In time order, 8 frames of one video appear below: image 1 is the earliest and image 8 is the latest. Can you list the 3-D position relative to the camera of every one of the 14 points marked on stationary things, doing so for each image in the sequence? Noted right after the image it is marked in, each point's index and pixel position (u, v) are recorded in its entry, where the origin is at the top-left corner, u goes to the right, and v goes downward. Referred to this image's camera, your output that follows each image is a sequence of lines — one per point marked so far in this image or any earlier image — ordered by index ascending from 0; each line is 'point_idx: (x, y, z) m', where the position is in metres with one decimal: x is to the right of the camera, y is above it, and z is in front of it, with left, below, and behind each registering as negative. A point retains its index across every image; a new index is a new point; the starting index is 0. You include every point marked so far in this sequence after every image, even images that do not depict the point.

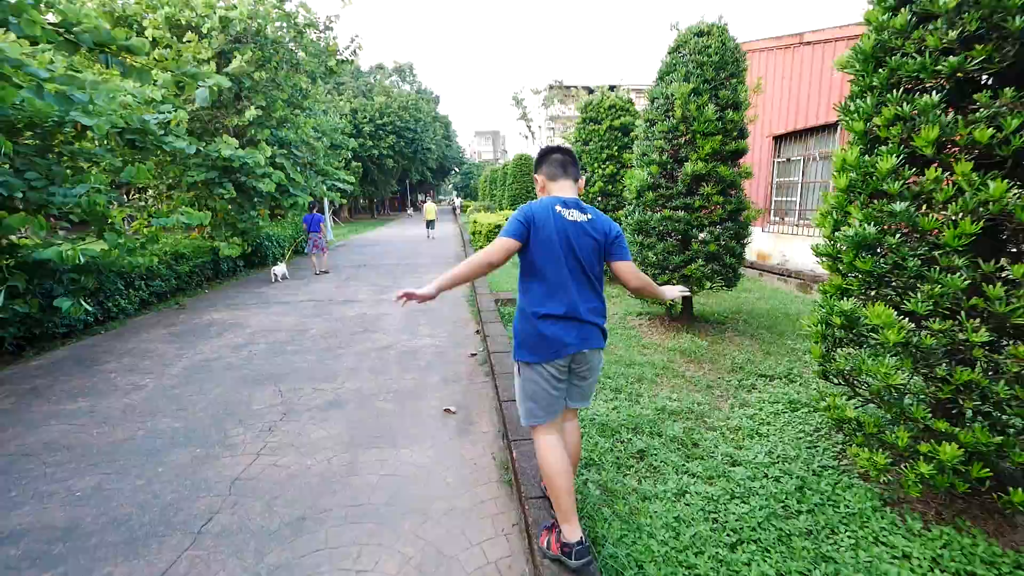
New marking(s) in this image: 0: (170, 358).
0: (-5.1, -1.0, +5.0) m
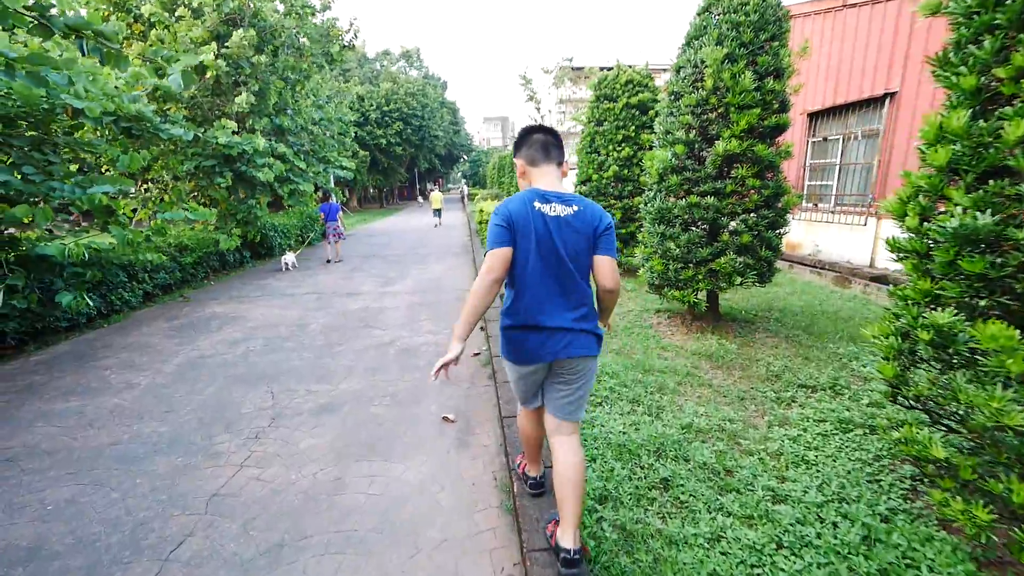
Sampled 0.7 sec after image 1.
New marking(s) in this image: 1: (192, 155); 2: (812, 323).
0: (-5.0, -0.9, +4.8) m
1: (-7.4, +3.1, +7.8) m
2: (+4.1, -0.5, +4.5) m
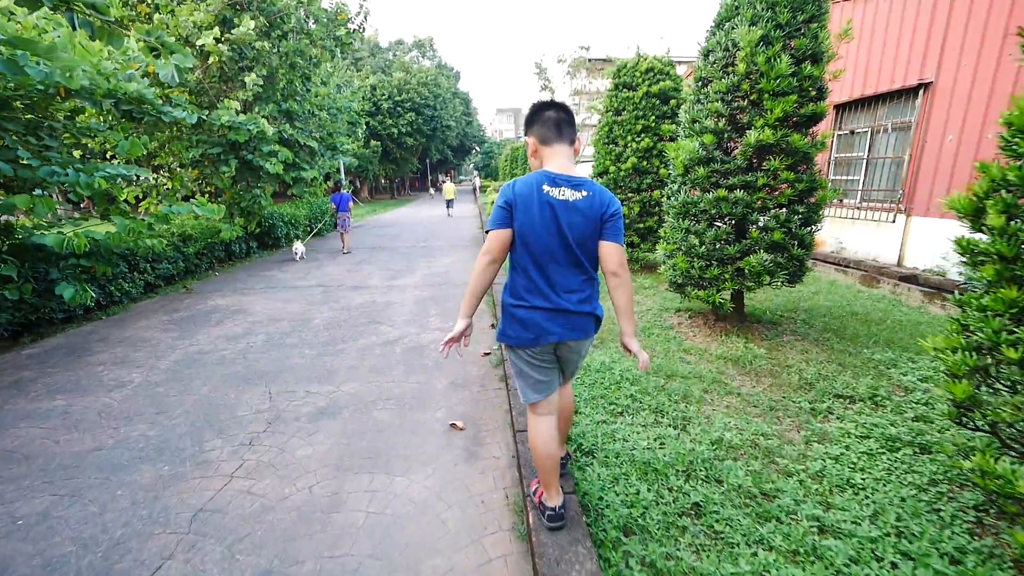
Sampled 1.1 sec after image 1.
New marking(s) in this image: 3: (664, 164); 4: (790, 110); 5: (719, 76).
0: (-4.9, -0.8, +4.7) m
1: (-7.2, +3.3, +7.6) m
2: (+4.2, -0.5, +4.2) m
3: (+2.8, +2.3, +6.1) m
4: (+2.8, +1.8, +3.3) m
5: (+2.2, +2.3, +3.6) m
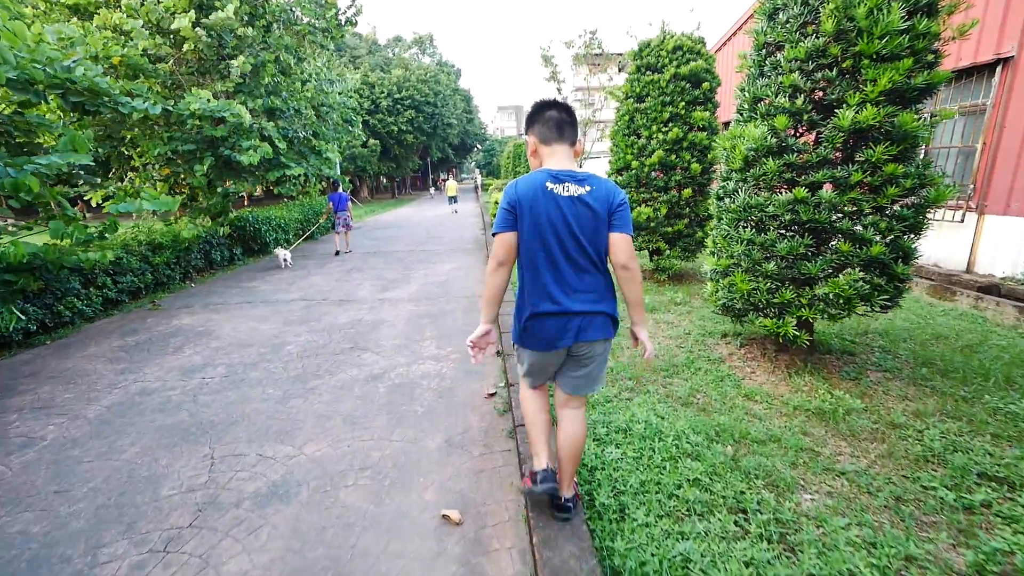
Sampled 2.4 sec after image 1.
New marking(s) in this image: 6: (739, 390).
0: (-4.7, -1.1, +3.9) m
1: (-7.1, +3.0, +6.8) m
2: (+4.3, -0.7, +3.4) m
3: (+2.9, +2.0, +5.2) m
4: (+2.9, +1.5, +2.4) m
5: (+2.3, +2.0, +2.7) m
6: (+2.0, -0.9, +3.0) m
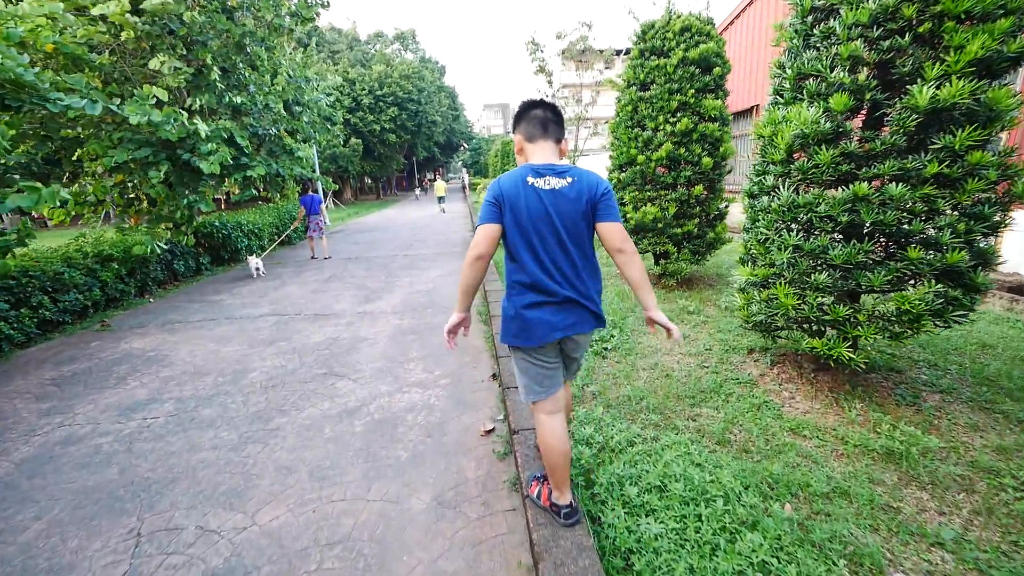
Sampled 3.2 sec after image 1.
0: (-4.7, -1.4, +3.2) m
1: (-7.2, +2.7, +6.0) m
2: (+4.3, -0.8, +3.0) m
3: (+2.8, +2.0, +4.8) m
4: (+2.8, +1.4, +2.0) m
5: (+2.2, +1.9, +2.2) m
6: (+2.1, -1.0, +2.6) m
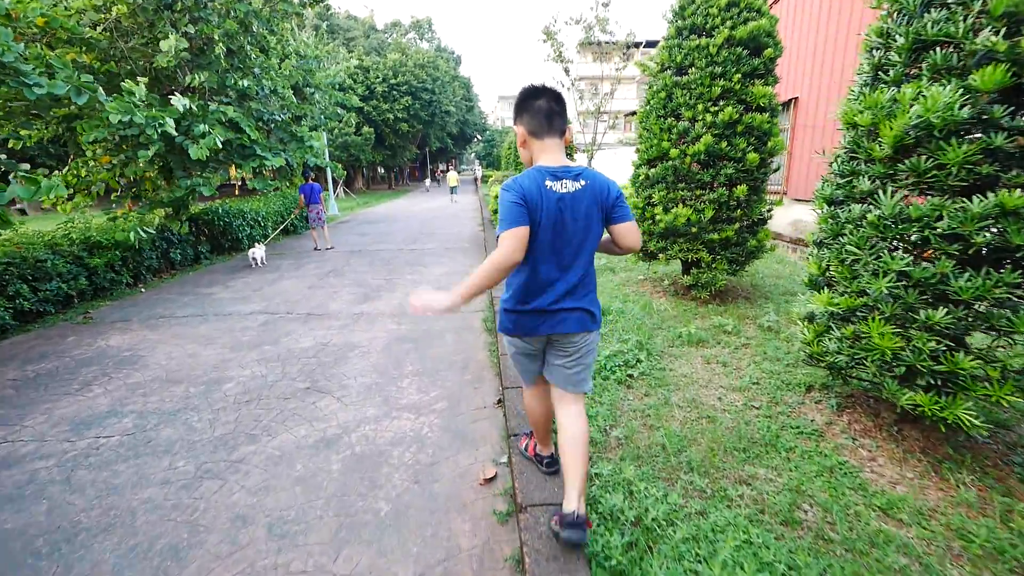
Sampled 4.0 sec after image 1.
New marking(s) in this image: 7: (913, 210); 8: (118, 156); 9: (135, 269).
0: (-4.7, -1.3, +2.8) m
1: (-7.0, +2.9, +5.6) m
2: (+4.4, -1.0, +2.3) m
3: (+3.0, +1.8, +4.1) m
4: (+2.9, +1.2, +1.3) m
5: (+2.4, +1.7, +1.6) m
6: (+2.1, -1.2, +2.0) m
7: (+2.1, +0.4, +1.8) m
8: (-7.1, +2.4, +6.0) m
9: (-7.4, +0.4, +6.5) m
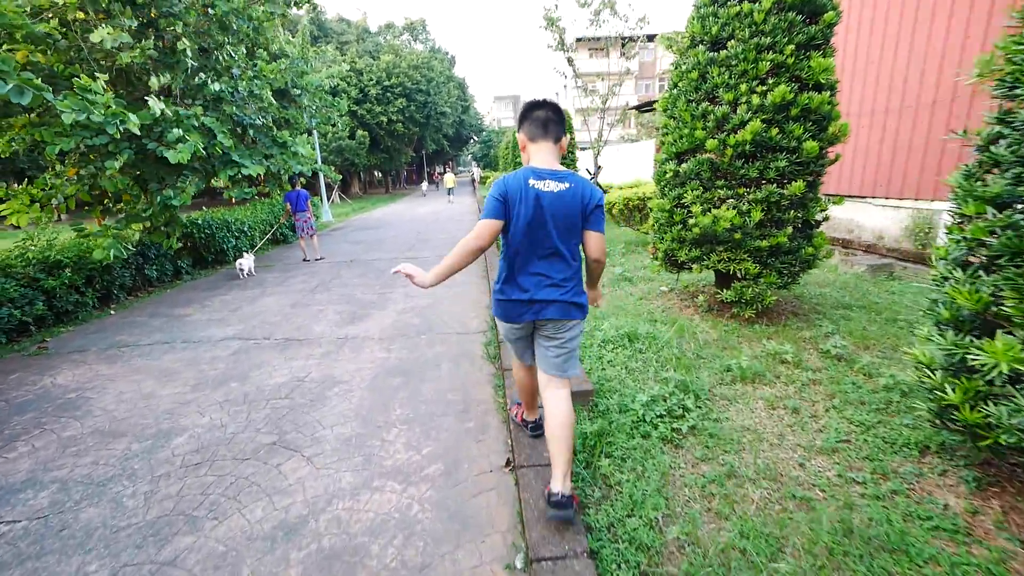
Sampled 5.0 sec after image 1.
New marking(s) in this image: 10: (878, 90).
0: (-4.6, -1.7, +2.2) m
1: (-6.9, +2.5, +5.1) m
2: (+4.5, -1.2, +1.6) m
3: (+3.0, +1.6, +3.4) m
4: (+3.0, +1.0, +0.6) m
5: (+2.4, +1.5, +0.9) m
6: (+2.2, -1.4, +1.3) m
7: (+2.2, +0.2, +1.1) m
8: (-7.0, +2.0, +5.4) m
9: (-7.2, 0.0, +5.9) m
10: (+6.7, +3.5, +6.0) m
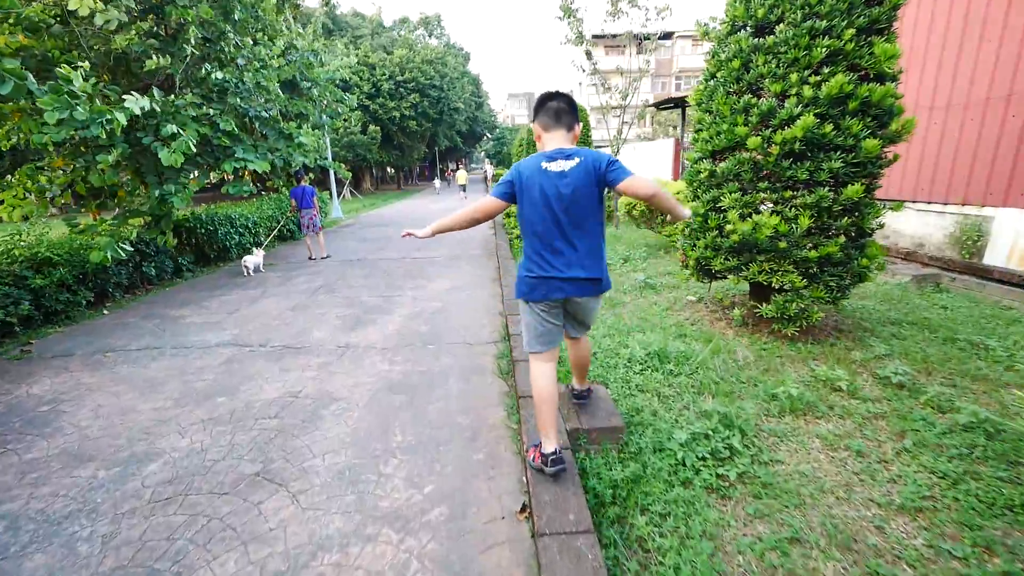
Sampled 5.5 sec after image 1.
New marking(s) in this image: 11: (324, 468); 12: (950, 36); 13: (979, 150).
0: (-4.5, -1.7, +1.9) m
1: (-6.7, +2.5, +4.8) m
2: (+4.6, -1.4, +1.1) m
3: (+3.2, +1.4, +3.0) m
4: (+3.1, +0.8, +0.2) m
5: (+2.5, +1.4, +0.5) m
6: (+2.3, -1.6, +0.9) m
7: (+2.3, +0.1, +0.7) m
8: (-6.8, +2.0, +5.2) m
9: (-7.0, 0.0, +5.7) m
10: (+6.9, +3.3, +5.5) m
11: (-1.4, -1.3, +2.5) m
12: (+6.9, +4.0, +5.2) m
13: (+7.0, +2.1, +5.0) m
